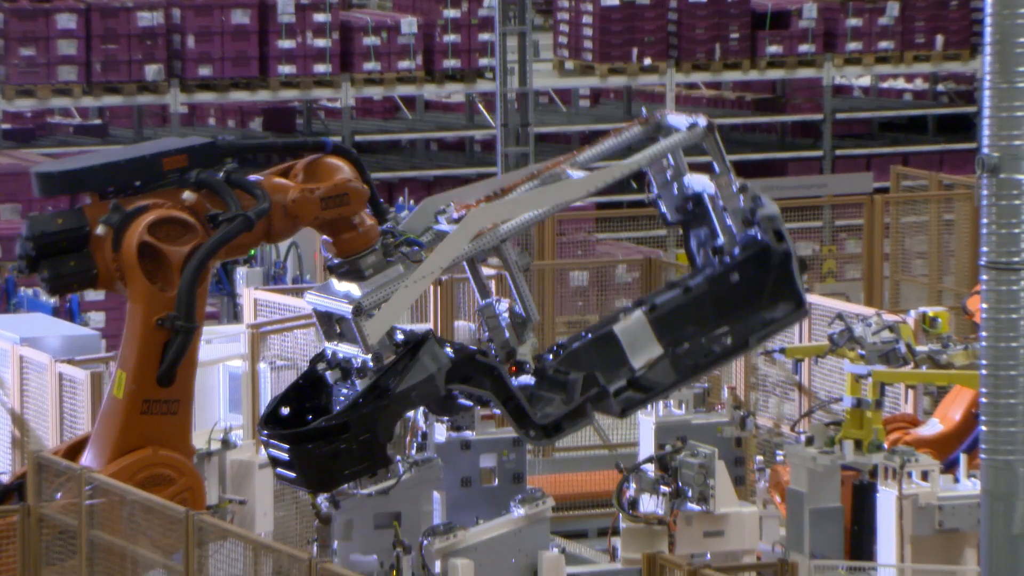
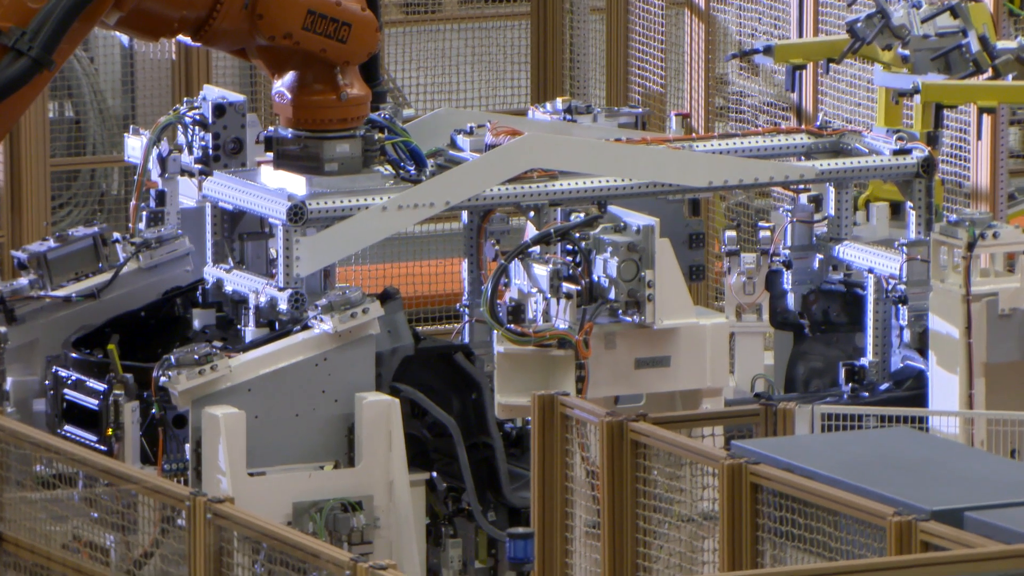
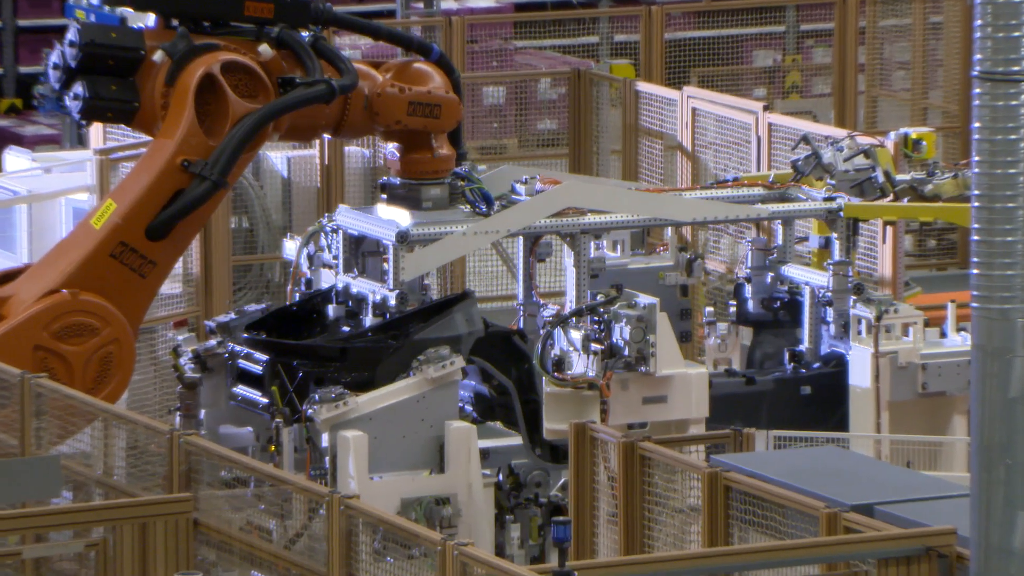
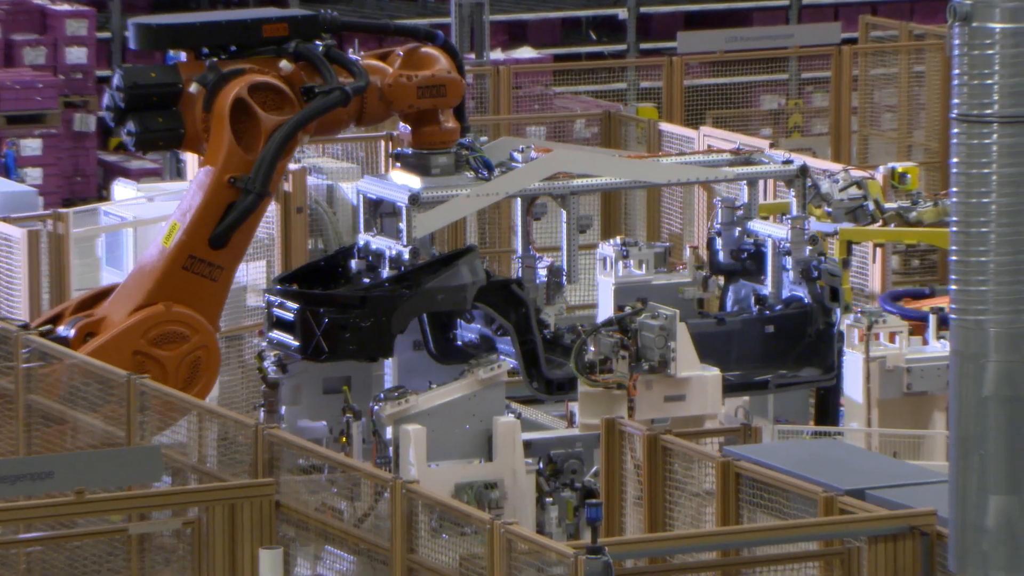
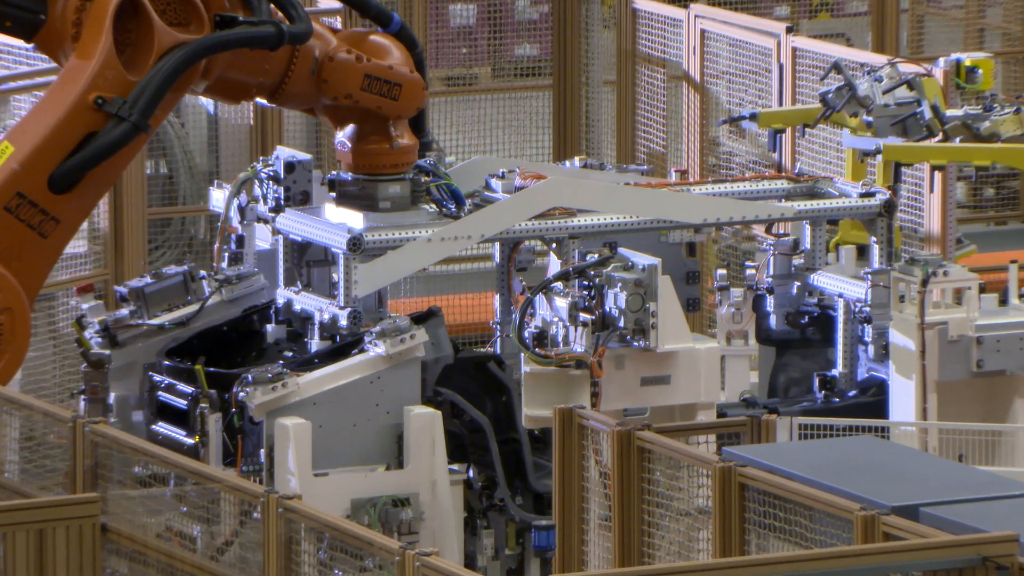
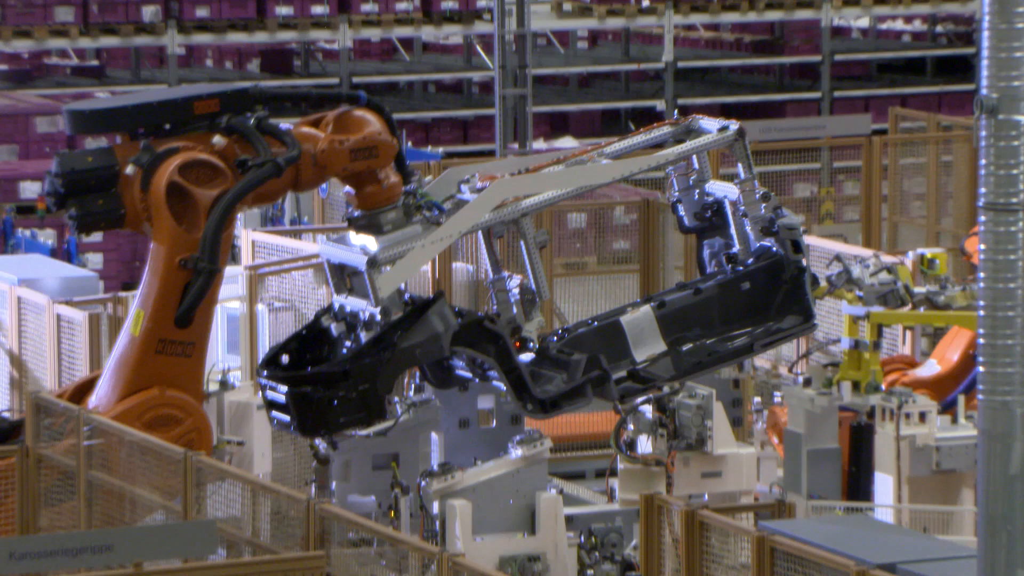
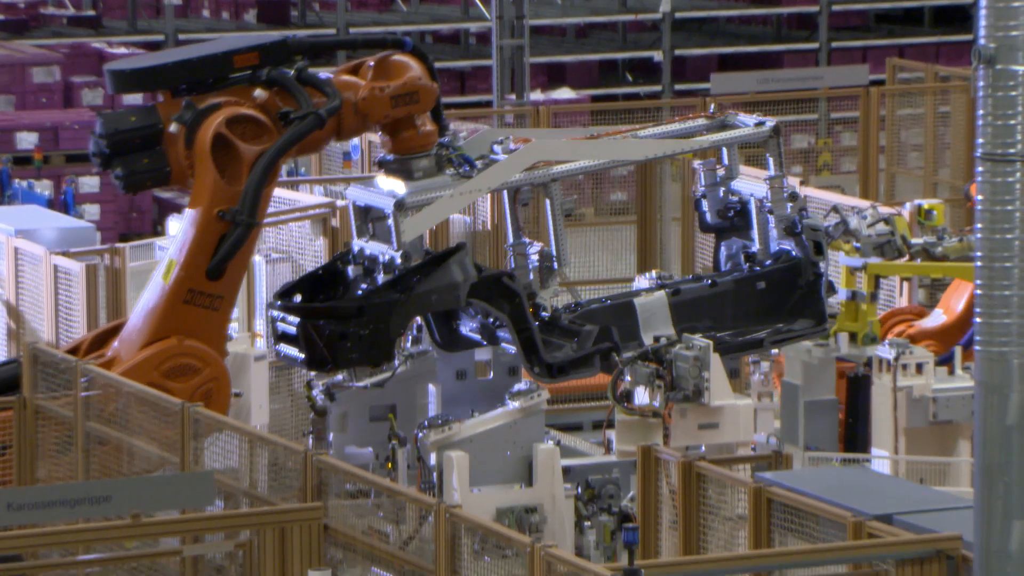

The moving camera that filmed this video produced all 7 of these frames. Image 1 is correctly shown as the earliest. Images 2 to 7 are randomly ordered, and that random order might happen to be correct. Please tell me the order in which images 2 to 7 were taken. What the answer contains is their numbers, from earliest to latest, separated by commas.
6, 7, 4, 3, 5, 2
